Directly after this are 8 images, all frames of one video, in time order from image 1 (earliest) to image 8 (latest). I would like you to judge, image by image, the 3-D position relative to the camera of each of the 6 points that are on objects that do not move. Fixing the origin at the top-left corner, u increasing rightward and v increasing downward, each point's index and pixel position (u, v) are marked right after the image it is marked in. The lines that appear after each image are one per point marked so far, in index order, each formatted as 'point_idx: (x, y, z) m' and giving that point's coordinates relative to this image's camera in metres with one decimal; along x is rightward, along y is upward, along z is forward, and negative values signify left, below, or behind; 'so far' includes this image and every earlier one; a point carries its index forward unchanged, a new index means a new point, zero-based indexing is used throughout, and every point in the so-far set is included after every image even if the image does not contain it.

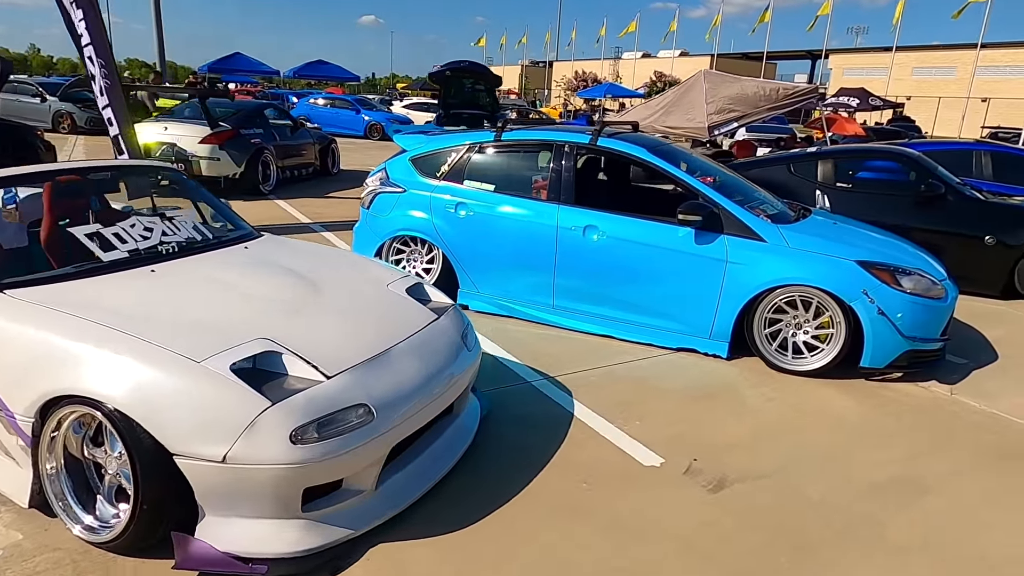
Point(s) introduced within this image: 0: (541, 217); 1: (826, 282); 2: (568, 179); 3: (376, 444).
0: (+0.2, +0.5, +4.6) m
1: (+1.8, 0.0, +3.9) m
2: (+0.4, +0.8, +4.6) m
3: (-0.5, -0.6, +2.3) m
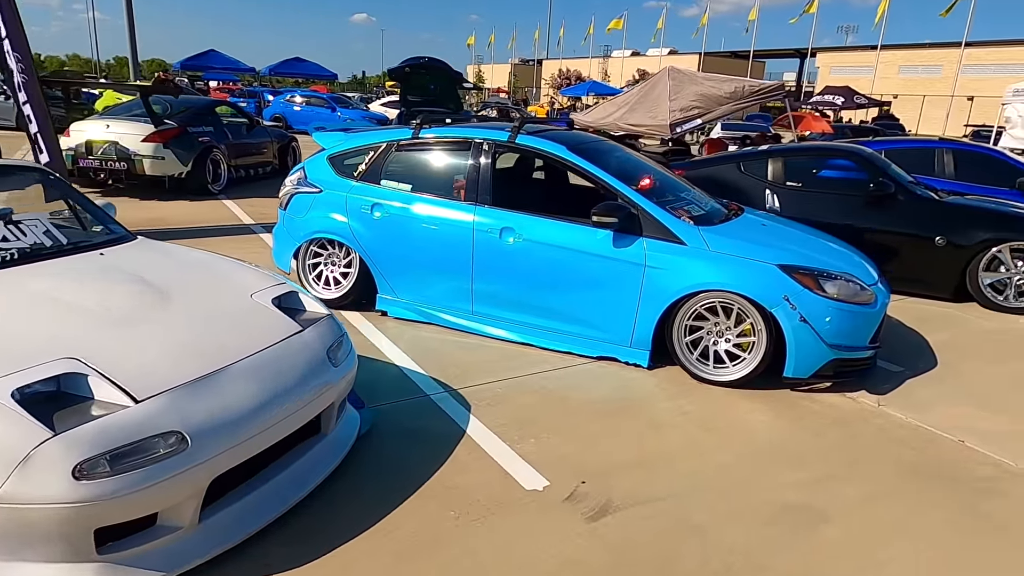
0: (-0.4, +0.4, +4.3) m
1: (+1.3, 0.0, +3.7) m
2: (-0.2, +0.7, +4.3) m
3: (-1.0, -0.6, +2.1) m
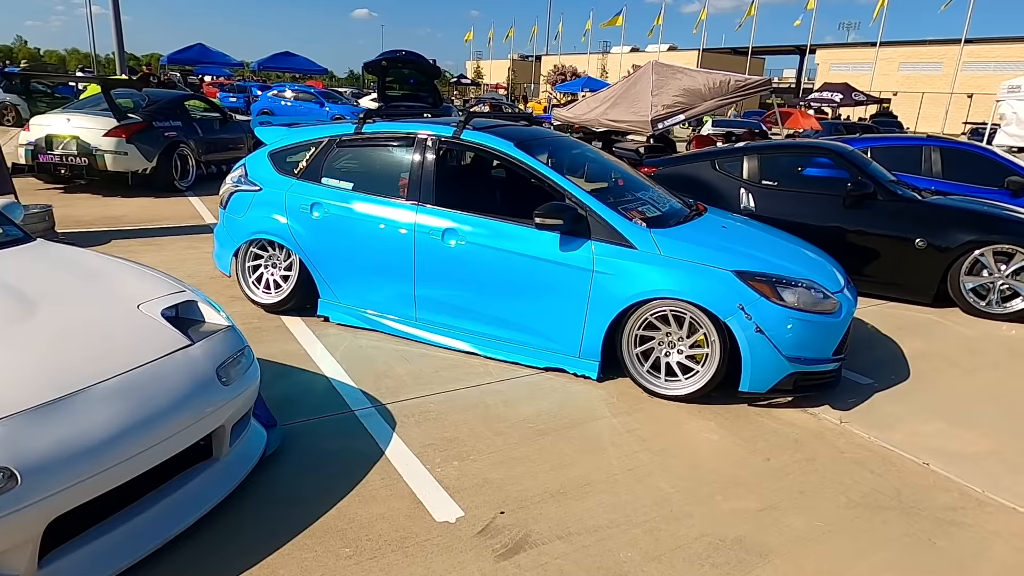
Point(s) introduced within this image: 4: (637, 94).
0: (-0.7, +0.4, +4.1) m
1: (+1.0, 0.0, +3.4) m
2: (-0.5, +0.7, +4.1) m
3: (-1.4, -0.6, +1.8) m
4: (+1.9, +3.0, +10.3) m
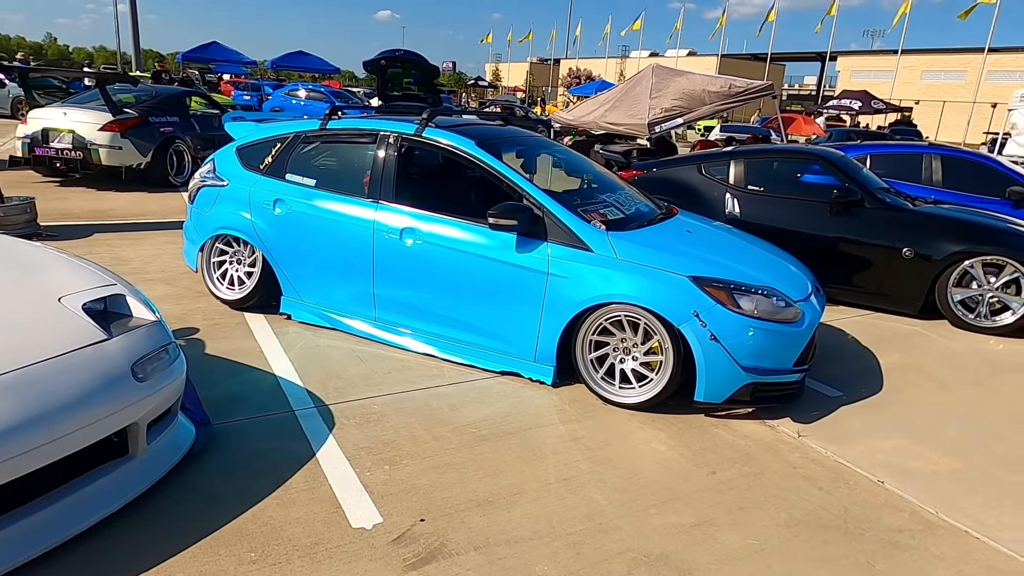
0: (-0.9, +0.4, +4.0) m
1: (+0.7, -0.1, +3.3) m
2: (-0.7, +0.7, +4.0) m
3: (-1.7, -0.6, +1.8) m
4: (+1.9, +3.0, +10.2) m
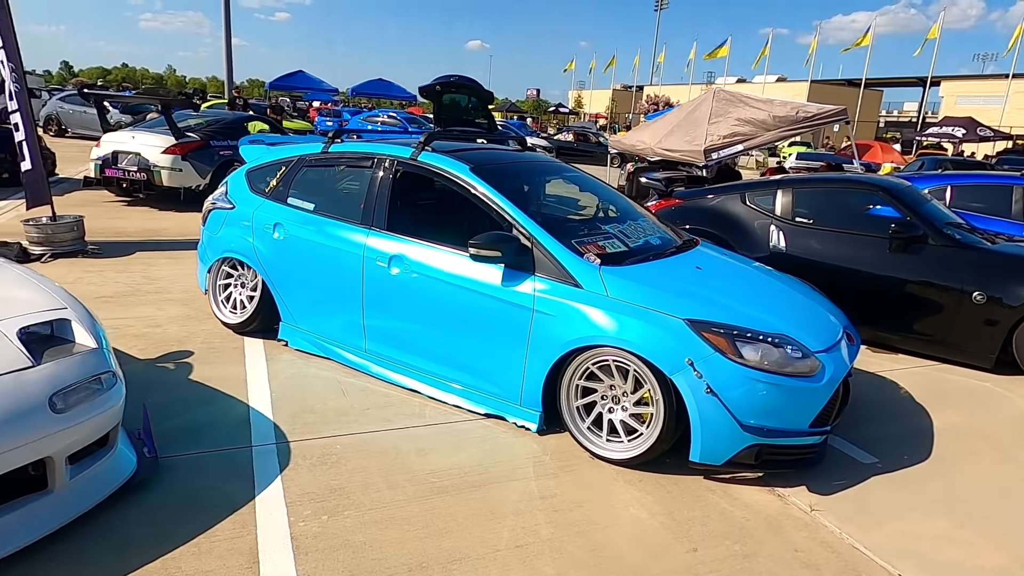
0: (-0.9, +0.3, +3.8) m
1: (+0.6, -0.3, +2.9) m
2: (-0.7, +0.5, +3.8) m
3: (-2.0, -0.7, +1.7) m
4: (+2.7, +2.5, +9.8) m
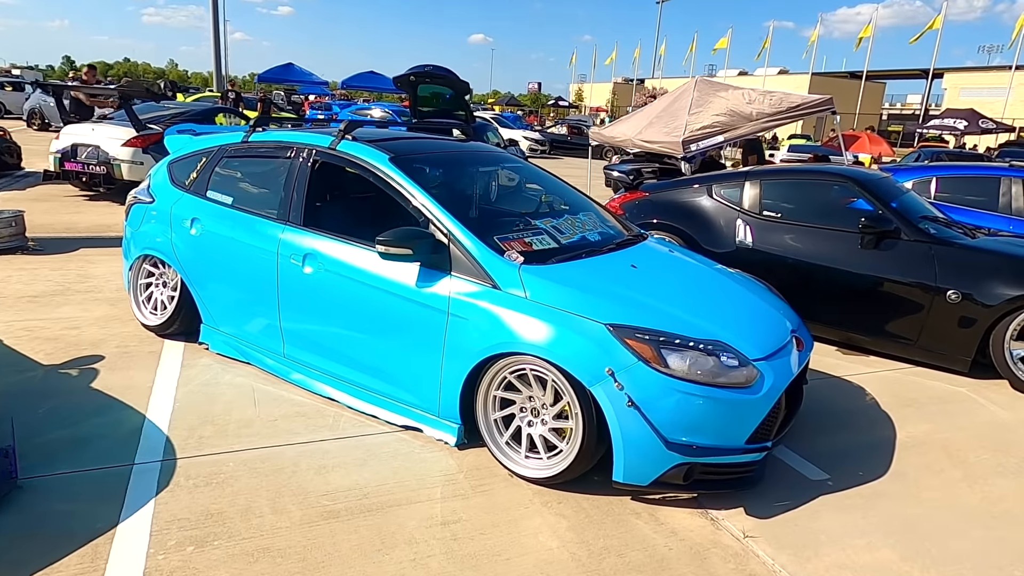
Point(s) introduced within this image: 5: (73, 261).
0: (-1.3, +0.3, +3.6) m
1: (+0.2, -0.3, +2.7) m
2: (-1.1, +0.5, +3.5) m
3: (-2.4, -0.7, +1.4) m
4: (+2.3, +2.5, +9.4) m
5: (-3.8, +0.2, +5.7) m
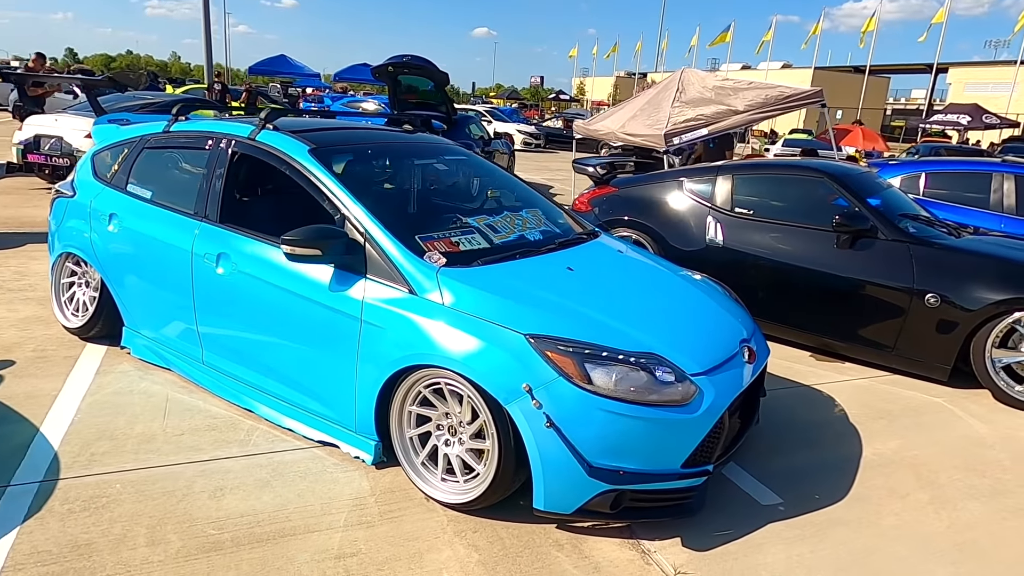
0: (-1.6, +0.2, +3.3) m
1: (-0.1, -0.3, +2.4) m
2: (-1.5, +0.5, +3.3) m
3: (-2.7, -0.7, +1.2) m
4: (+2.1, +2.5, +9.1) m
5: (-4.1, +0.3, +5.5) m
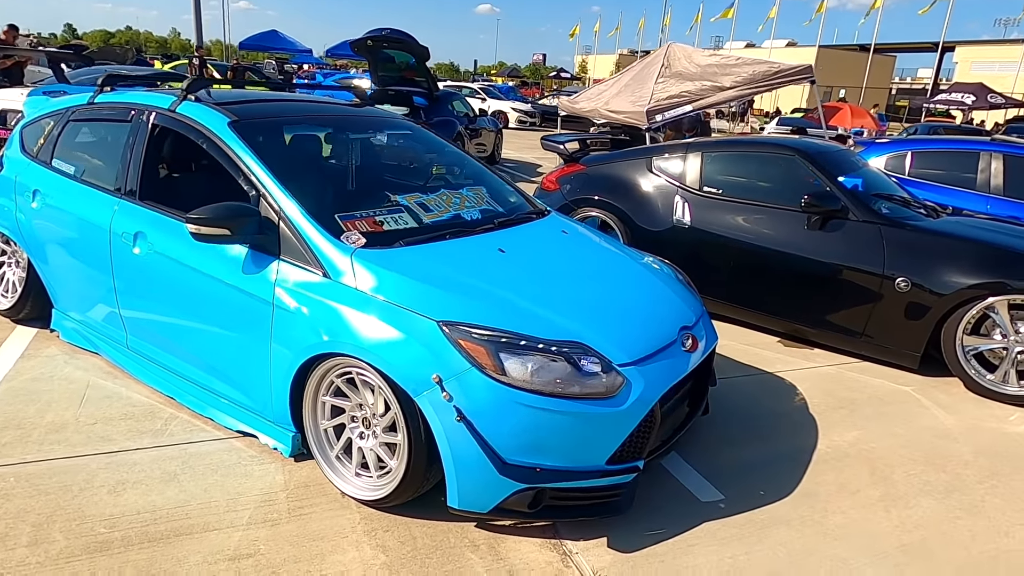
0: (-1.9, +0.3, +3.1) m
1: (-0.4, -0.2, +2.2) m
2: (-1.7, +0.6, +3.1) m
3: (-3.0, -0.7, +1.0) m
4: (+1.8, +2.8, +8.9) m
5: (-4.4, +0.4, +5.3) m
